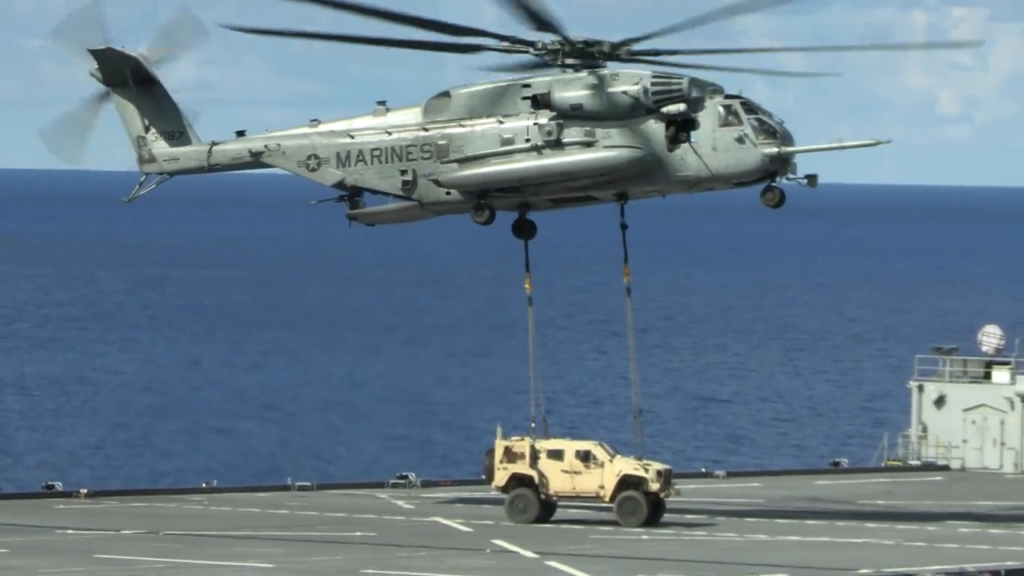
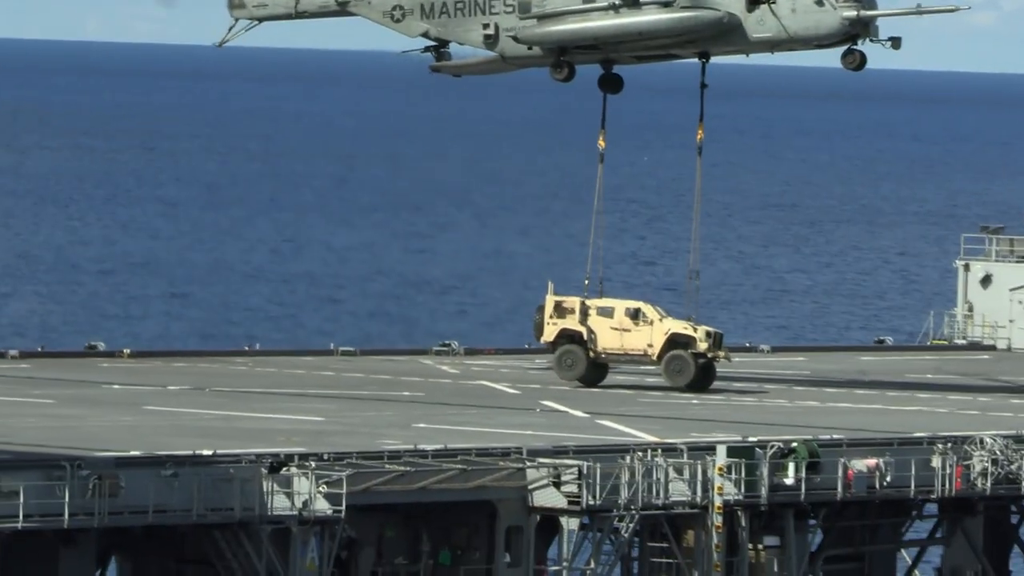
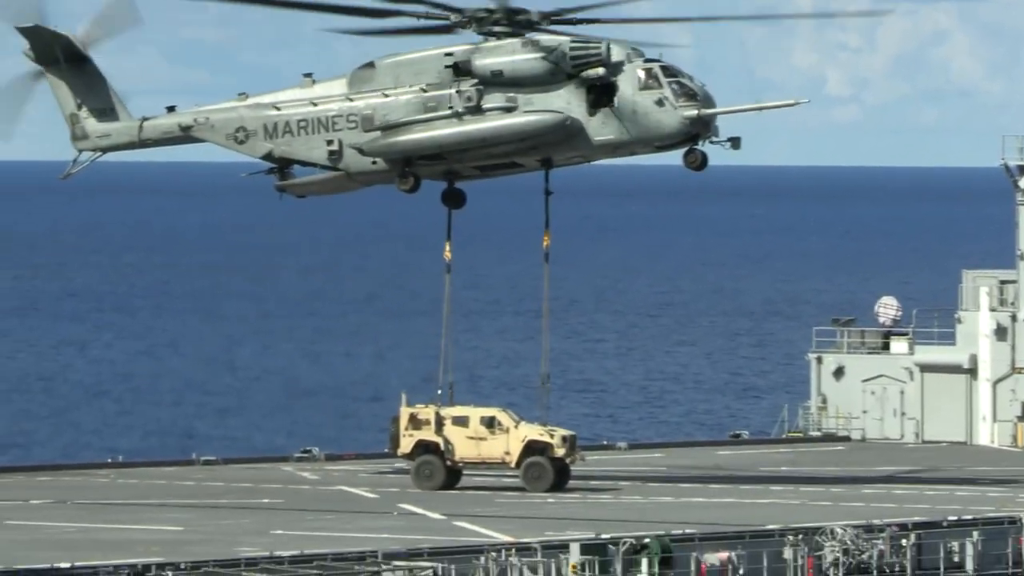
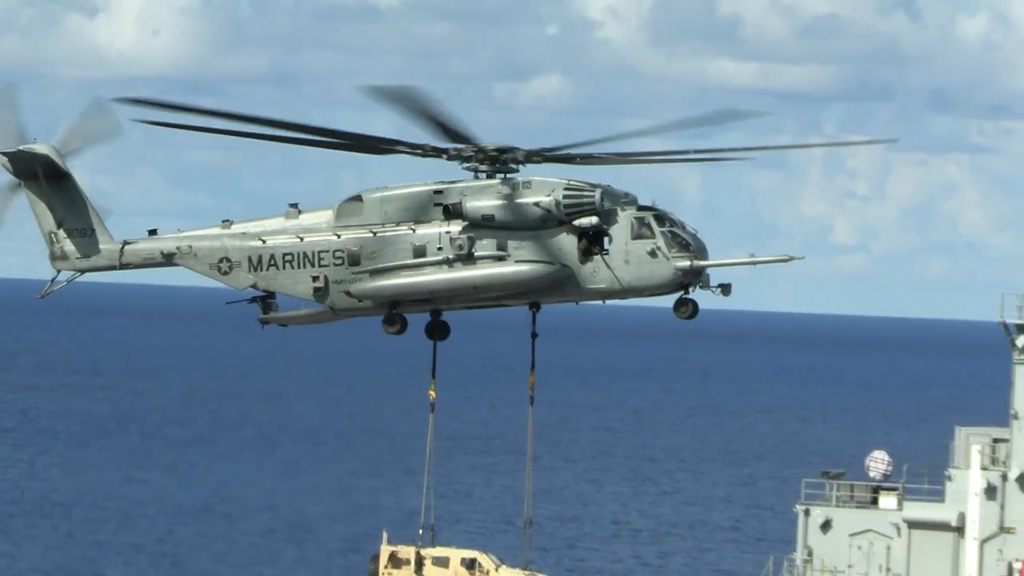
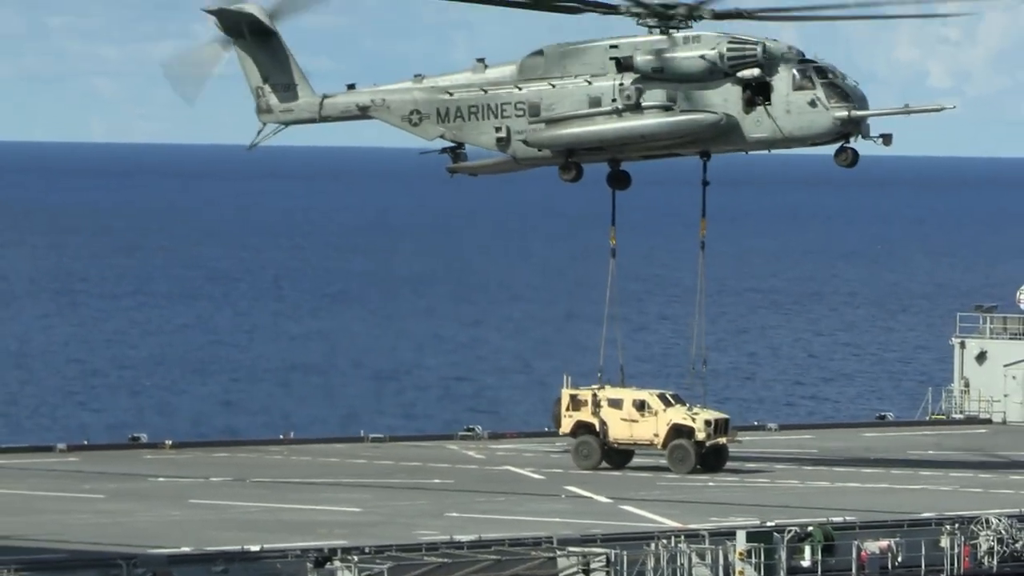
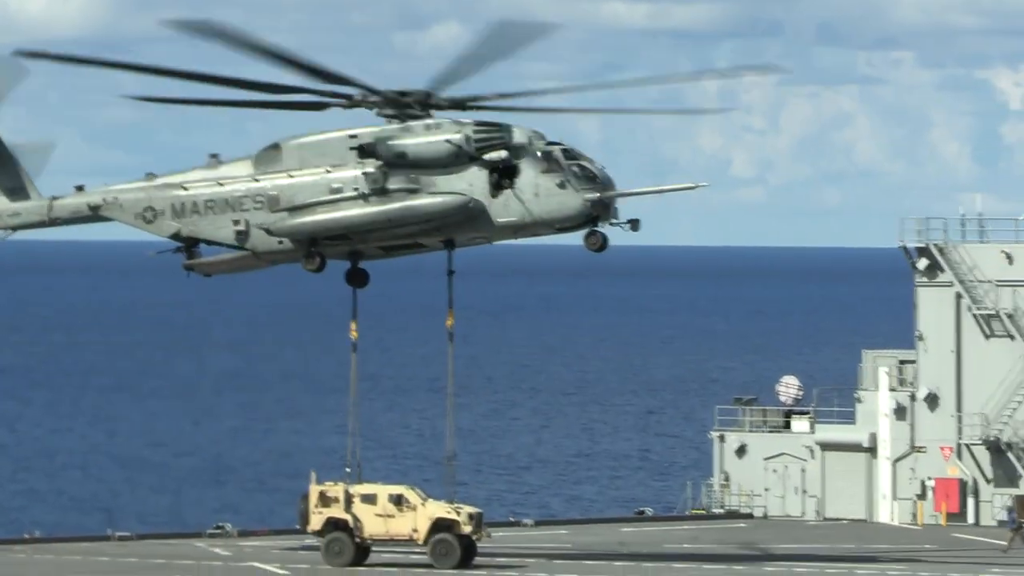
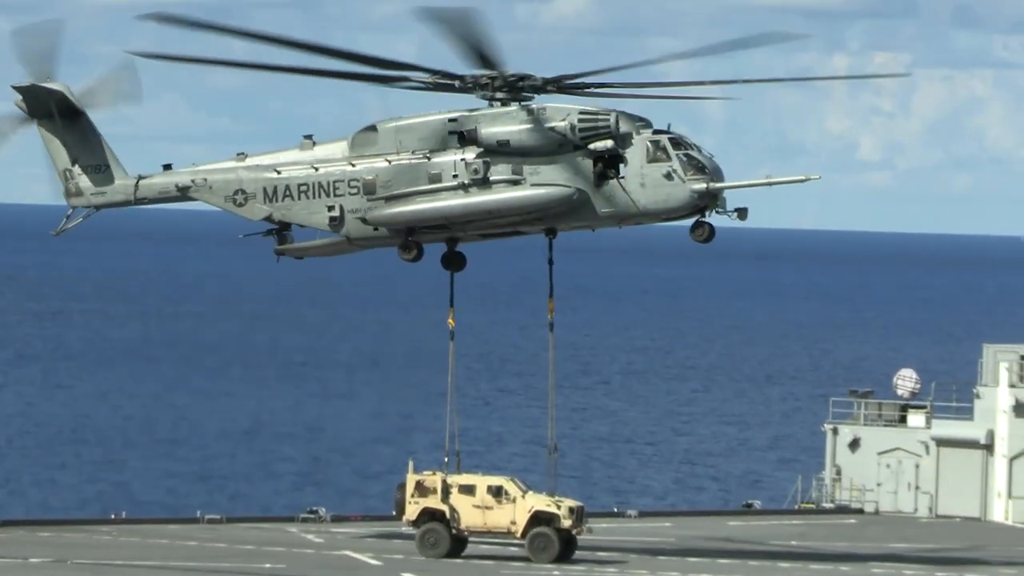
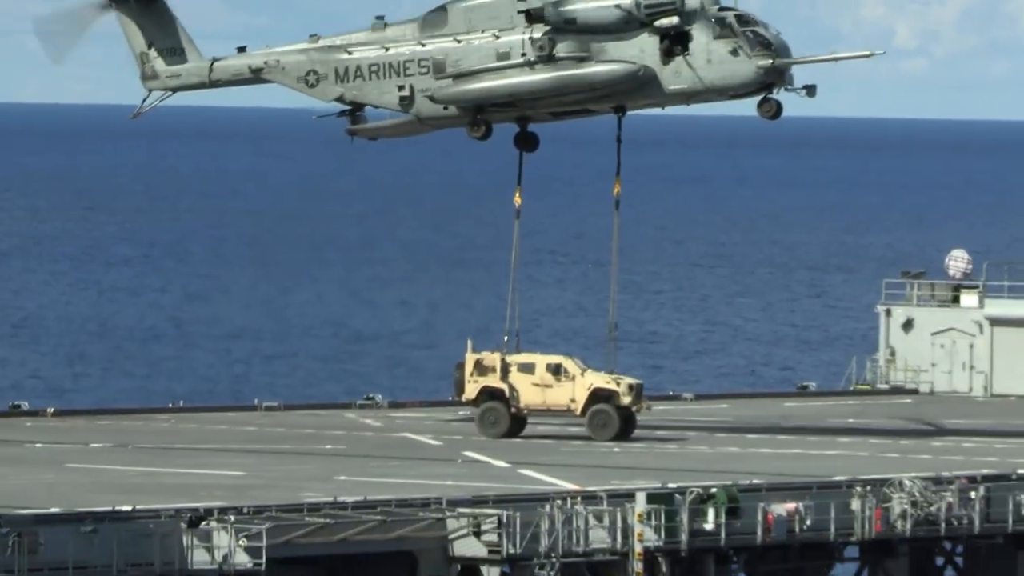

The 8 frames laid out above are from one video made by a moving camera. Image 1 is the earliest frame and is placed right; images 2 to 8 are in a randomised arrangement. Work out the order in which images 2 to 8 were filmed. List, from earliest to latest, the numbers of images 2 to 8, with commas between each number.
7, 4, 6, 3, 8, 2, 5
